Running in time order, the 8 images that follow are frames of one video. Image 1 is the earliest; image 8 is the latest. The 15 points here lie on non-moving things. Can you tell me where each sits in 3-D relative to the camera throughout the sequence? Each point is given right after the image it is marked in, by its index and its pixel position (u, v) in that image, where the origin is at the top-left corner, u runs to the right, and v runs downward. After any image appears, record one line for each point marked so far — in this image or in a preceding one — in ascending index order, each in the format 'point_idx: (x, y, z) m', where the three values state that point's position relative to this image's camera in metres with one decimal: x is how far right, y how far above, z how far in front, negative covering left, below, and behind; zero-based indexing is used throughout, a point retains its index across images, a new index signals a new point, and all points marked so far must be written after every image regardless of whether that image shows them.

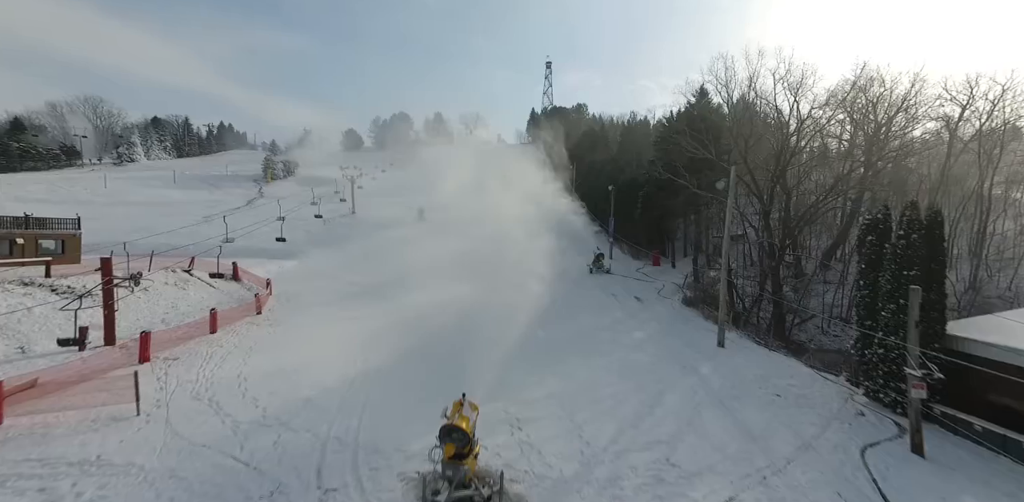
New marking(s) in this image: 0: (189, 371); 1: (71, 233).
0: (-7.6, -2.8, +10.6) m
1: (-19.2, +0.7, +19.7) m
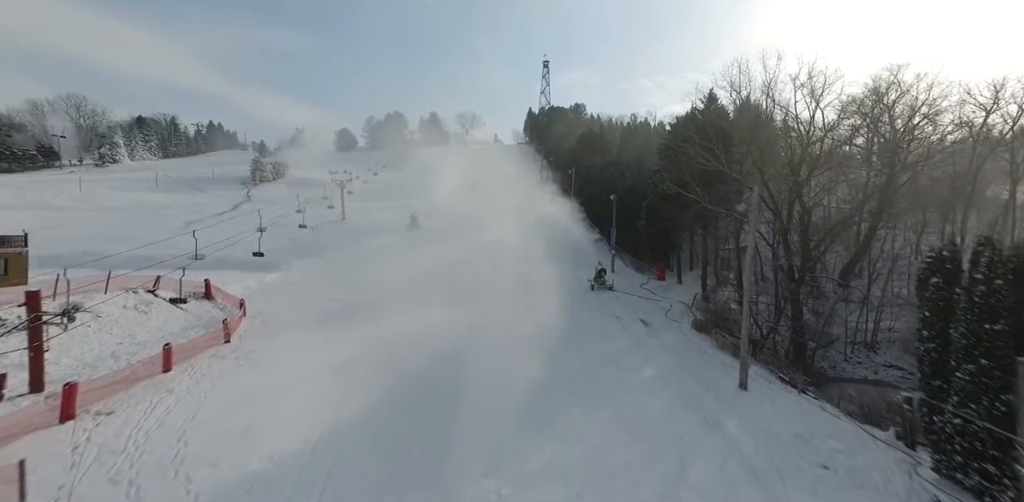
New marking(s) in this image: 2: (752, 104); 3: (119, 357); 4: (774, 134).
0: (-7.7, -3.6, +8.9) m
1: (-19.4, 0.0, +17.9) m
2: (+10.4, +5.7, +18.4) m
3: (-12.4, -3.3, +14.3) m
4: (+10.1, +4.5, +17.5) m
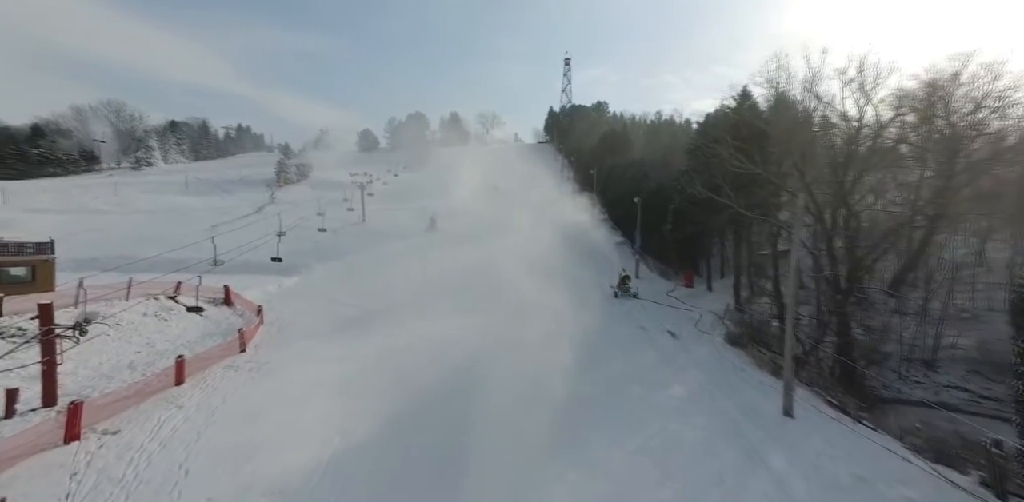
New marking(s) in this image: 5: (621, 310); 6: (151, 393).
0: (-7.4, -3.9, +8.5) m
1: (-18.6, -0.3, +18.0) m
2: (+11.3, +5.5, +17.1) m
3: (-11.8, -3.6, +14.1) m
4: (+10.9, +4.3, +16.3) m
5: (+4.8, -2.7, +19.8) m
6: (-9.1, -3.6, +11.4) m
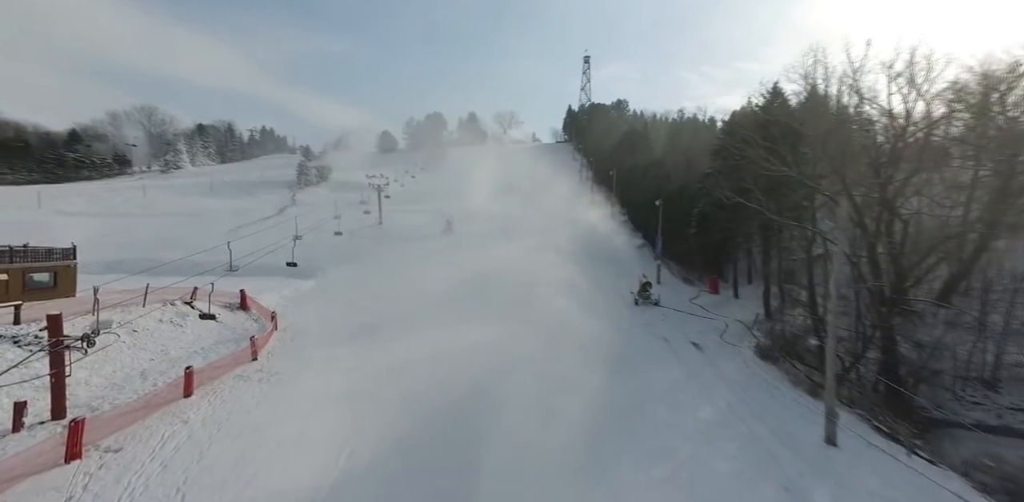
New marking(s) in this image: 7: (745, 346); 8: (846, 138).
0: (-7.2, -4.1, +8.3) m
1: (-18.0, -0.5, +18.2) m
2: (+11.8, +5.2, +16.1) m
3: (-11.3, -3.9, +14.0) m
4: (+11.4, +4.0, +15.2) m
5: (+5.5, -3.0, +19.1) m
6: (-8.7, -3.8, +11.2) m
7: (+8.2, -3.4, +16.0) m
8: (+11.2, +3.8, +15.2) m
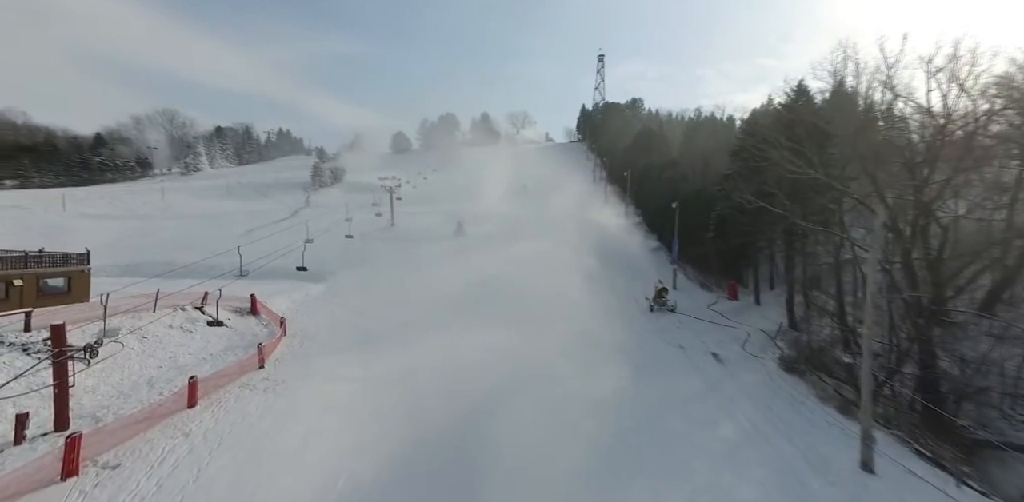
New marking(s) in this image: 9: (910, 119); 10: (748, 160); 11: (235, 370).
0: (-7.0, -4.4, +8.0) m
1: (-17.5, -0.7, +18.3) m
2: (+12.2, +5.0, +15.2) m
3: (-11.0, -4.1, +13.9) m
4: (+11.7, +3.8, +14.4) m
5: (+6.0, -3.2, +18.4) m
6: (-8.5, -4.1, +11.0) m
7: (+8.6, -3.6, +15.3) m
8: (+11.5, +3.6, +14.3) m
9: (+12.1, +4.0, +13.8) m
10: (+10.3, +4.0, +19.9) m
11: (-8.8, -3.8, +14.4) m
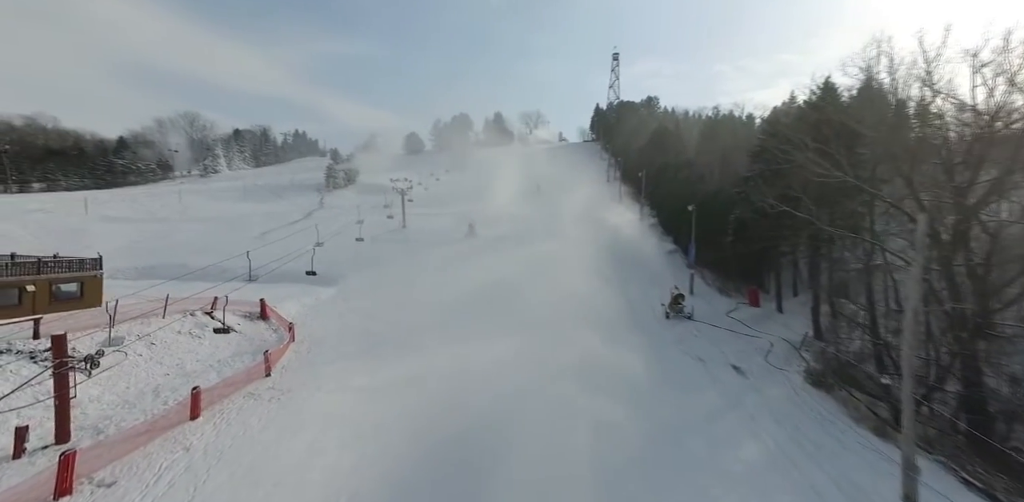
0: (-6.9, -4.6, +7.7) m
1: (-17.1, -1.0, +18.4) m
2: (+12.5, +4.8, +14.3) m
3: (-10.7, -4.3, +13.8) m
4: (+12.0, +3.6, +13.5) m
5: (+6.4, -3.4, +17.7) m
6: (-8.3, -4.3, +10.7) m
7: (+8.9, -3.8, +14.5) m
8: (+11.8, +3.4, +13.5) m
9: (+12.4, +3.8, +12.9) m
10: (+10.8, +3.8, +19.0) m
11: (-8.5, -4.0, +14.1) m
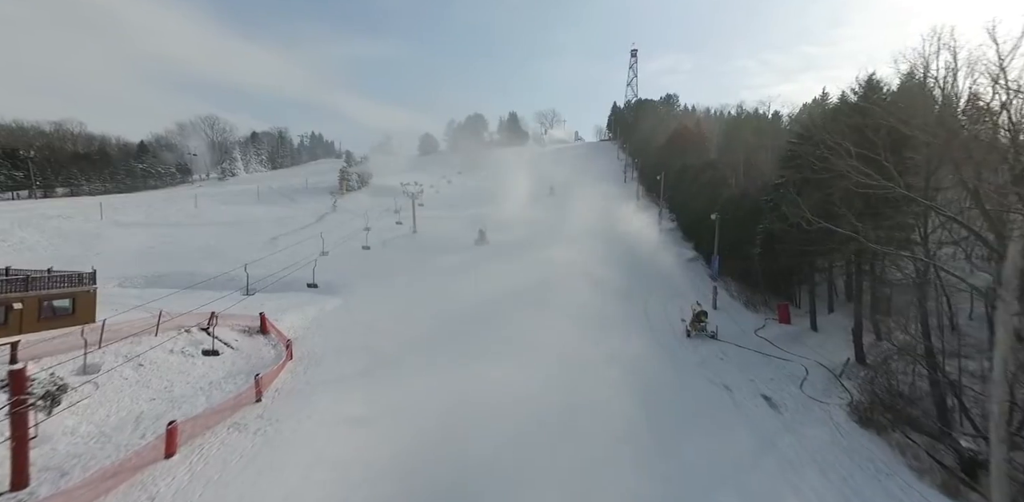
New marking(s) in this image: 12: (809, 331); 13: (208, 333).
0: (-7.0, -5.2, +6.7) m
1: (-16.8, -1.5, +17.7) m
2: (+12.6, +4.3, +12.6) m
3: (-10.6, -4.9, +12.9) m
4: (+12.2, +3.0, +11.8) m
5: (+6.7, -3.9, +16.2) m
6: (-8.3, -4.8, +9.8) m
7: (+9.1, -4.4, +12.9) m
8: (+12.0, +2.8, +11.7) m
9: (+12.5, +3.3, +11.1) m
10: (+11.1, +3.3, +17.3) m
11: (-8.3, -4.6, +13.2) m
12: (+12.5, -3.3, +19.0) m
13: (-12.6, -3.4, +18.7) m
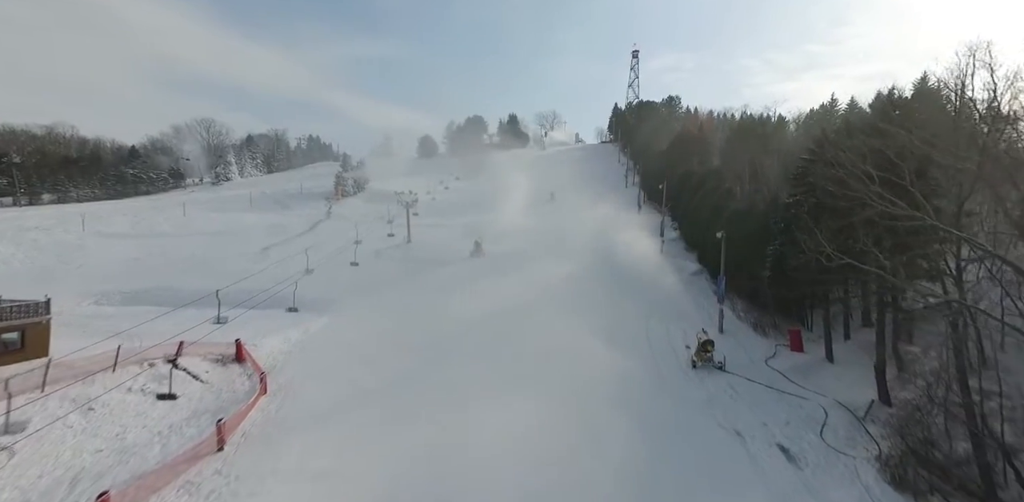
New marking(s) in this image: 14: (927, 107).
0: (-7.4, -6.1, +5.3) m
1: (-17.1, -2.5, +16.3) m
2: (+12.3, +3.3, +11.1) m
3: (-10.9, -5.9, +11.5) m
4: (+11.8, +2.1, +10.3) m
5: (+6.3, -4.9, +14.8) m
6: (-8.7, -5.8, +8.4) m
7: (+8.7, -5.3, +11.5) m
8: (+11.6, +1.9, +10.3) m
9: (+12.1, +2.3, +9.7) m
10: (+10.8, +2.3, +15.9) m
11: (-8.7, -5.6, +11.8) m
12: (+12.2, -4.2, +17.5) m
13: (-12.9, -4.3, +17.3) m
14: (+13.7, +5.0, +14.8) m
